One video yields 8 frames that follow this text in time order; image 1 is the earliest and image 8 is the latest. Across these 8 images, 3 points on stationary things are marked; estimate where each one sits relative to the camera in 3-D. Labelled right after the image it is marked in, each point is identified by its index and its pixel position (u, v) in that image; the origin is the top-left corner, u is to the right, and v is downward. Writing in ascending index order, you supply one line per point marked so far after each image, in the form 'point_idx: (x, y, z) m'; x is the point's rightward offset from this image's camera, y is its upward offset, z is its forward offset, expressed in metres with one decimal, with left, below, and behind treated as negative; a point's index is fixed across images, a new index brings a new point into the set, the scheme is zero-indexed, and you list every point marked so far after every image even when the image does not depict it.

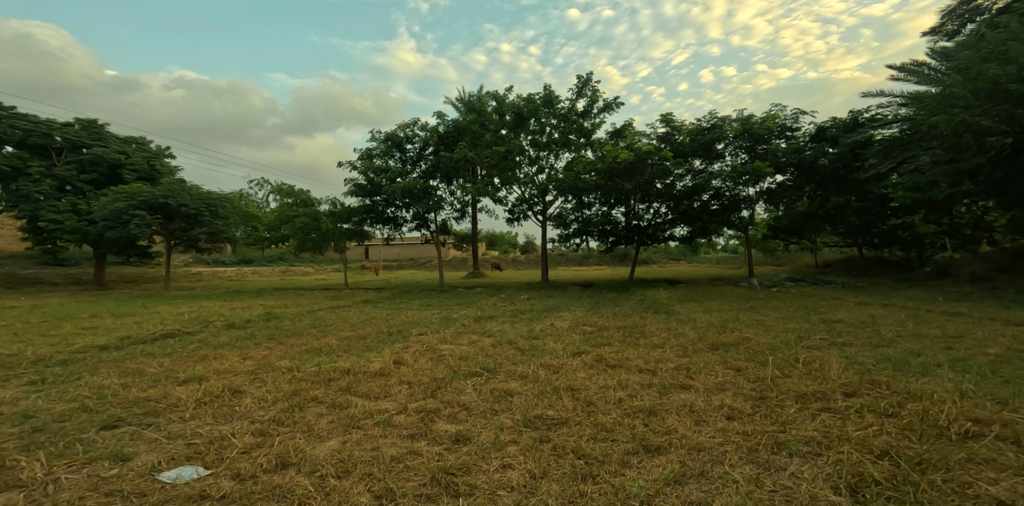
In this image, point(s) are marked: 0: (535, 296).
0: (+0.6, -1.1, +12.6) m
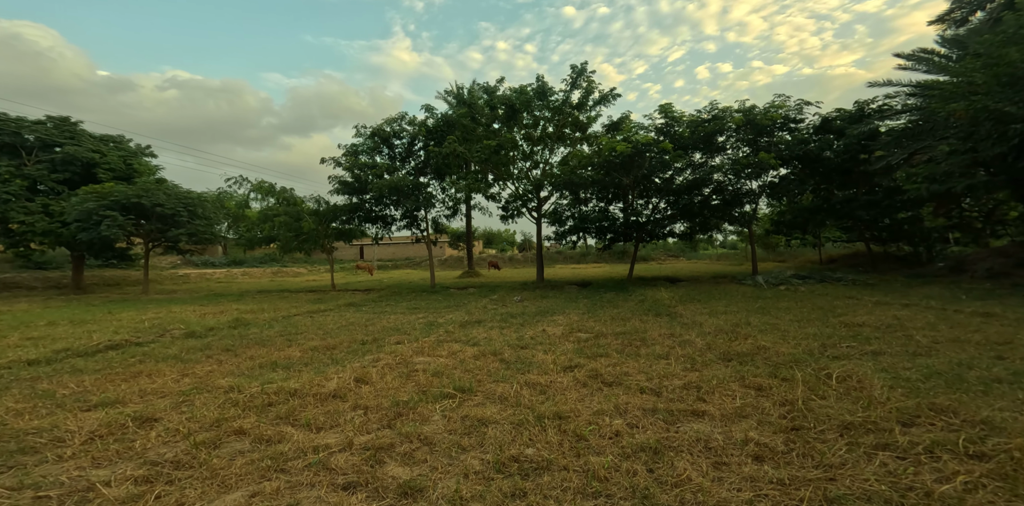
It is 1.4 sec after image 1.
0: (+0.5, -1.1, +11.8) m
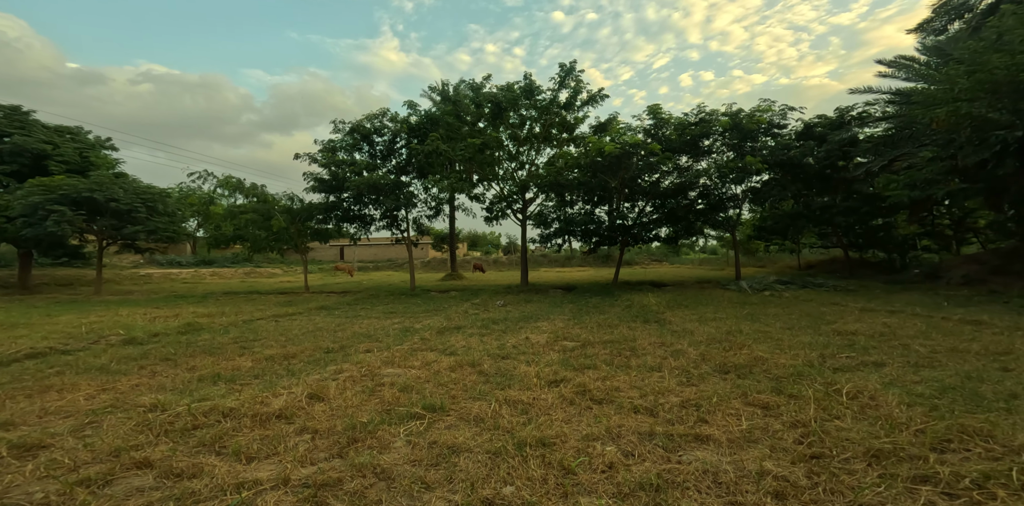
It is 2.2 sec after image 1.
0: (0.0, -1.1, +11.4) m
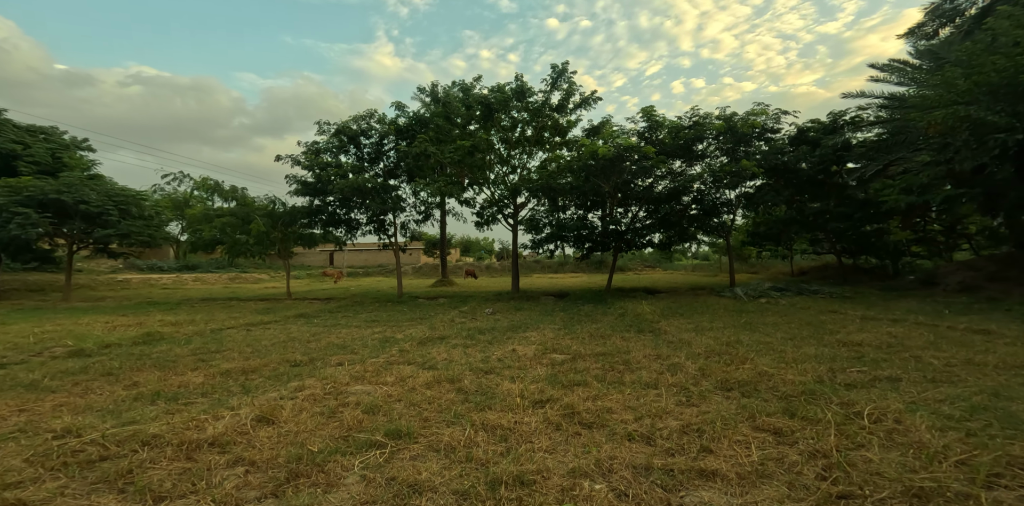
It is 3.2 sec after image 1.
0: (-0.2, -1.3, +10.9) m
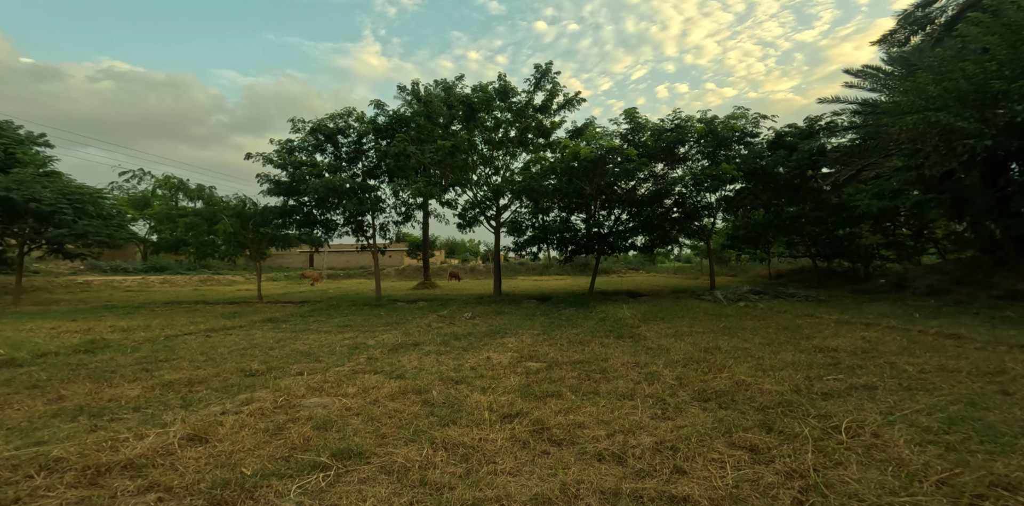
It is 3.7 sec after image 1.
0: (-0.7, -1.3, +10.7) m
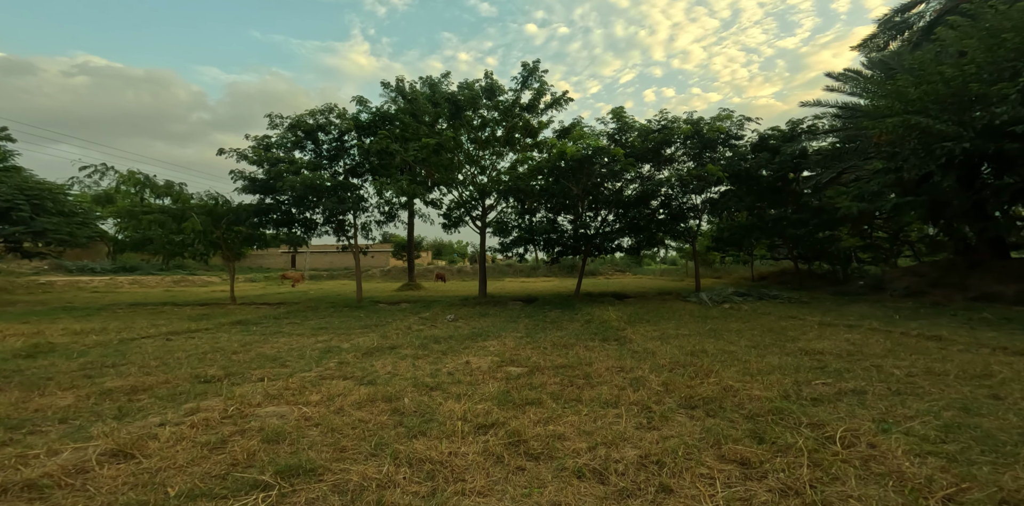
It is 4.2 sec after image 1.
0: (-1.1, -1.3, +10.4) m
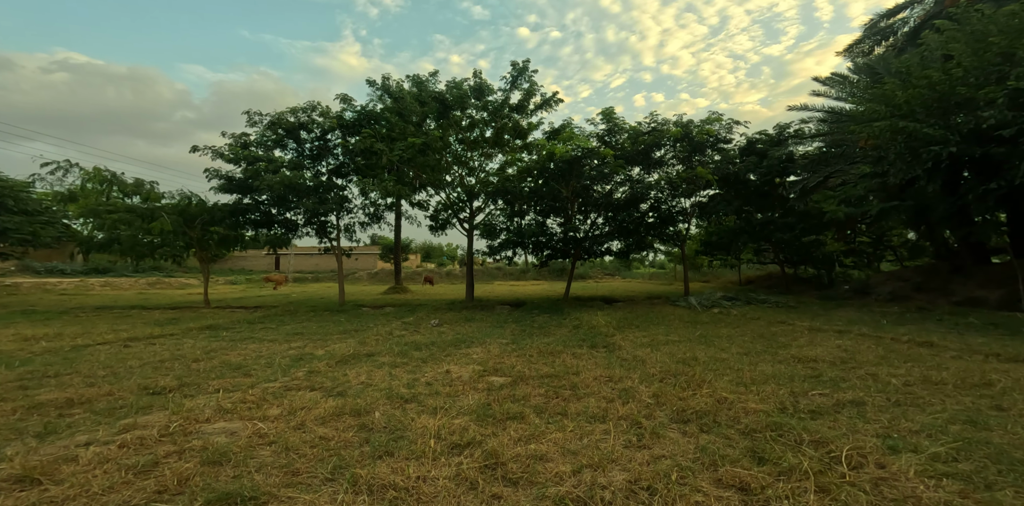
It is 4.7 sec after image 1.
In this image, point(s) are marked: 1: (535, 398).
0: (-1.4, -1.4, +10.0) m
1: (+0.2, -1.3, +4.5) m
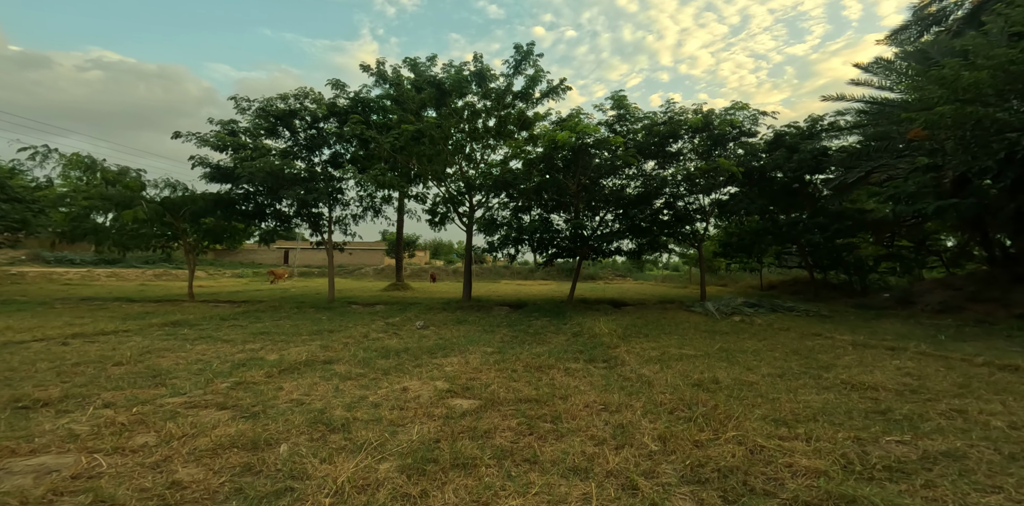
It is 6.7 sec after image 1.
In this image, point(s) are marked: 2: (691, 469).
0: (-1.4, -1.3, +8.9) m
1: (-0.1, -1.2, +3.3) m
2: (+1.0, -1.2, +2.8) m
